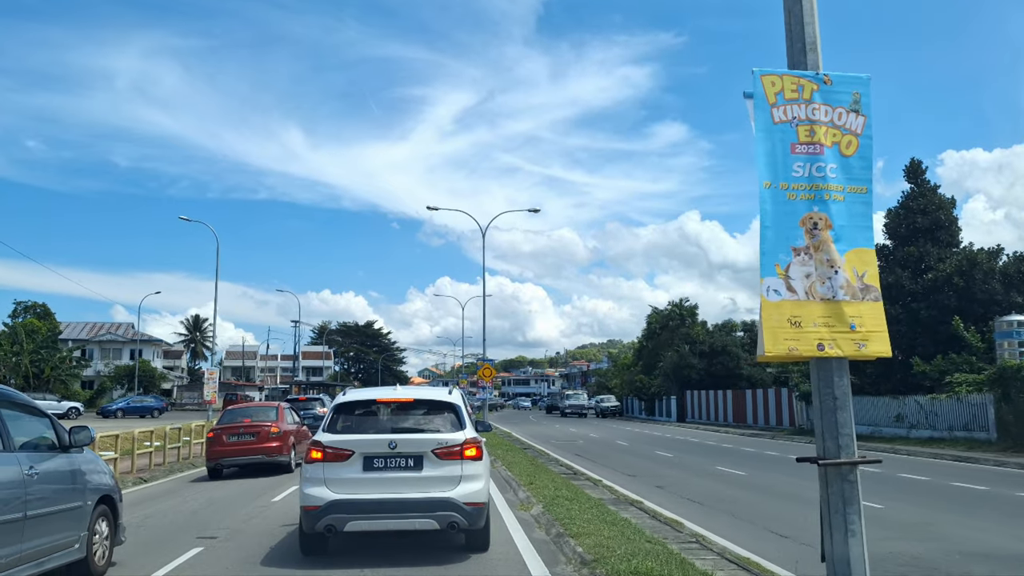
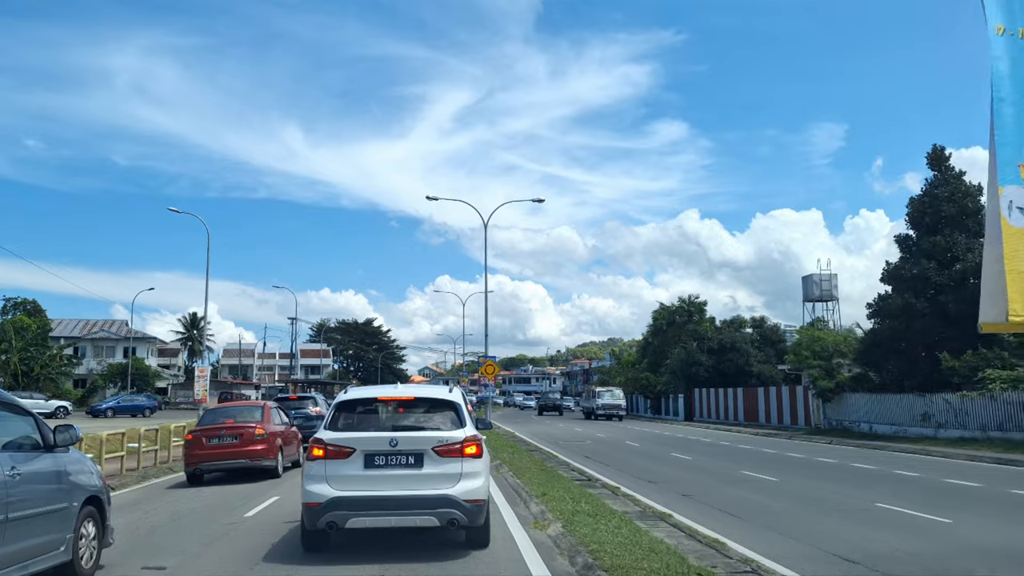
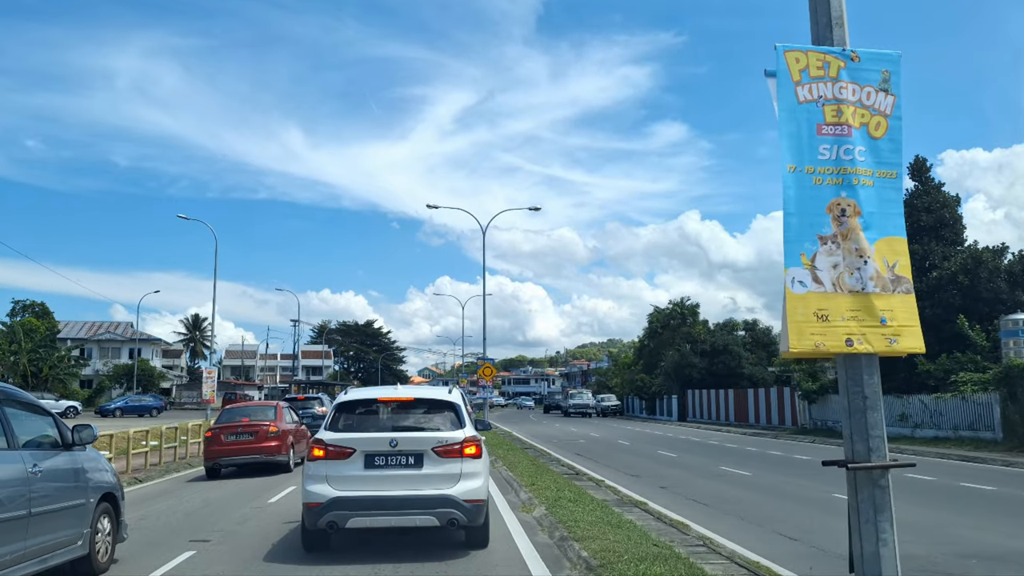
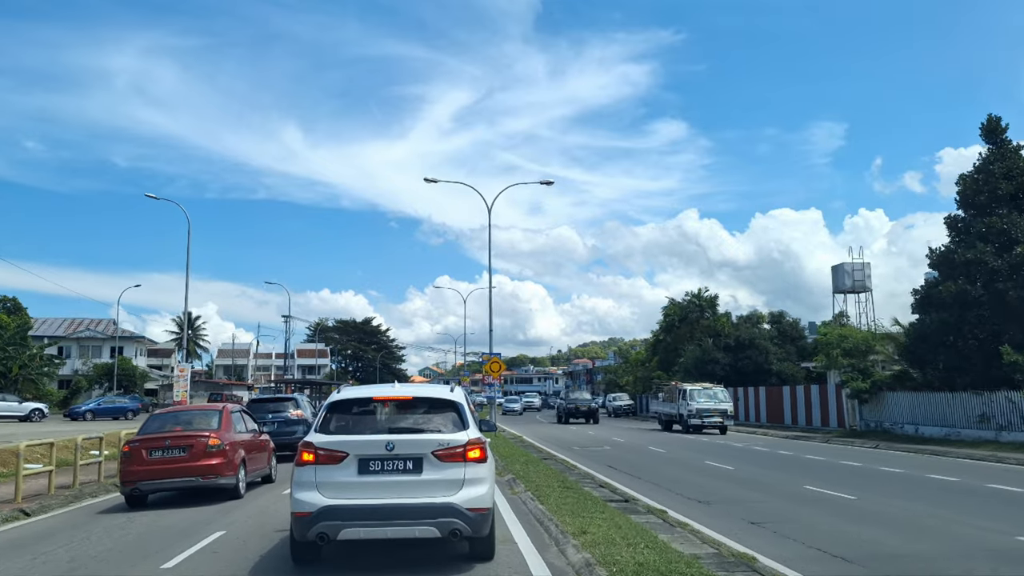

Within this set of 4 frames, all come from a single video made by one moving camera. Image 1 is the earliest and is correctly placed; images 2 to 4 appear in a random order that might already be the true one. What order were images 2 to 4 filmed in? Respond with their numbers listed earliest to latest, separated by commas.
3, 2, 4
